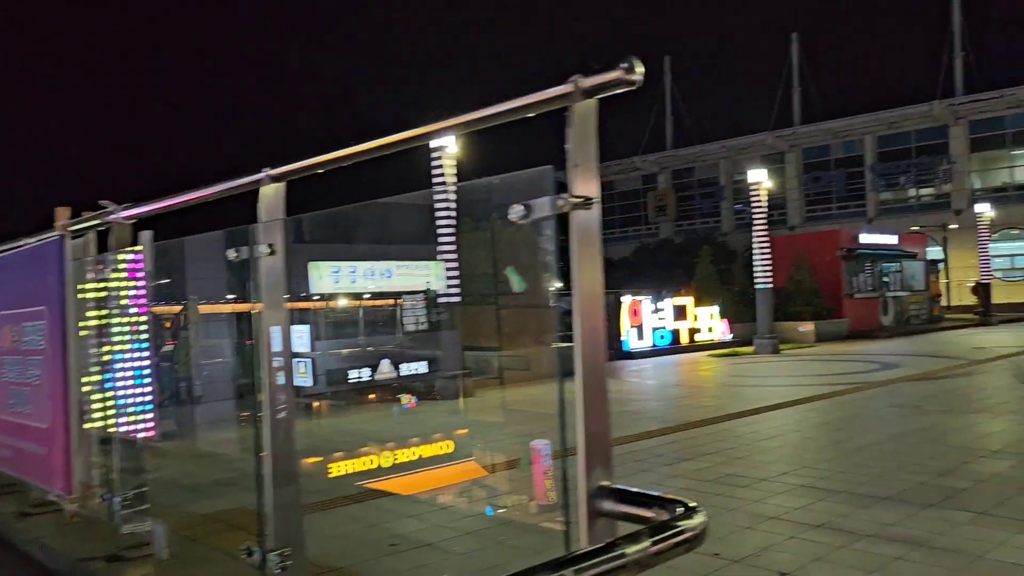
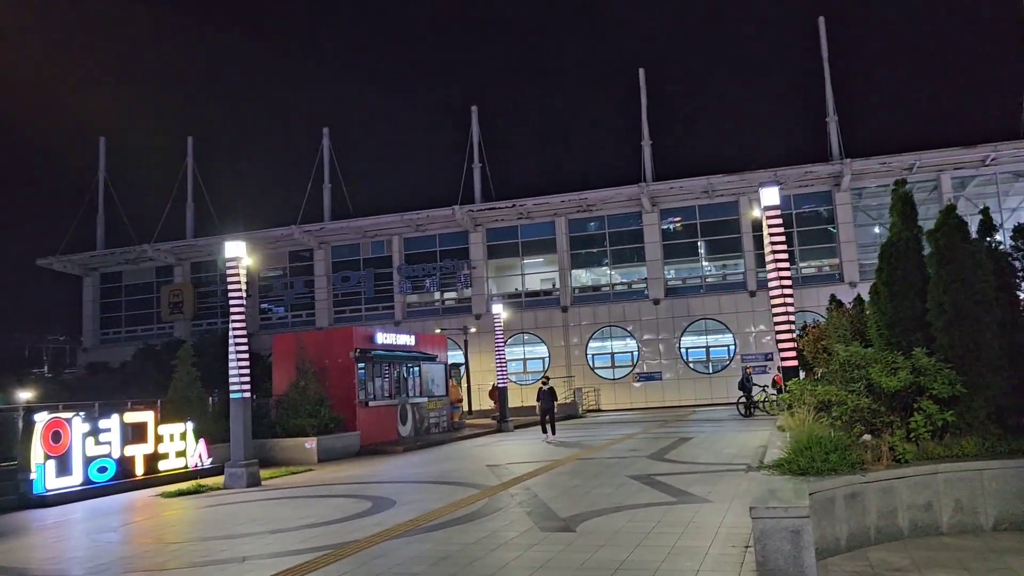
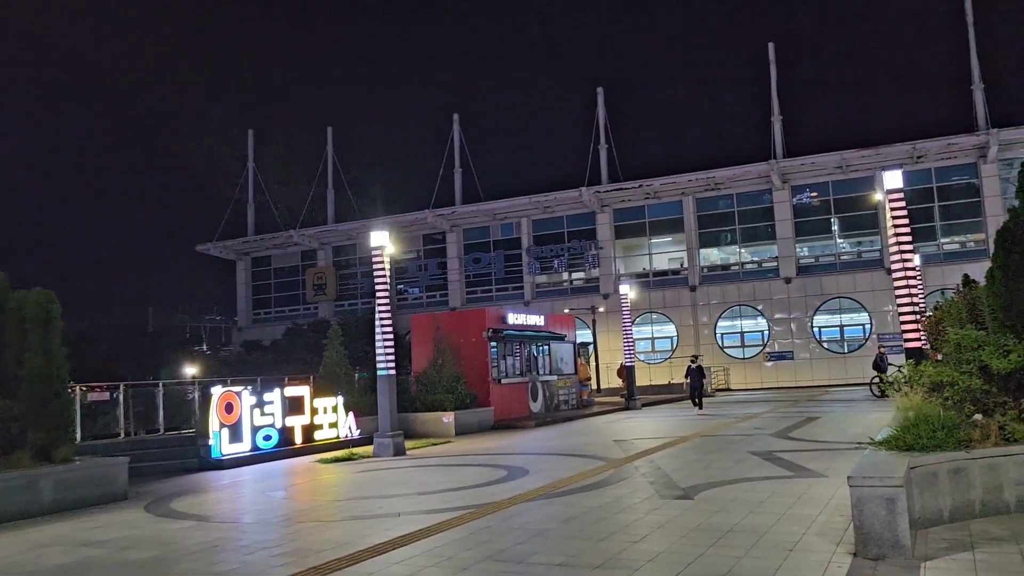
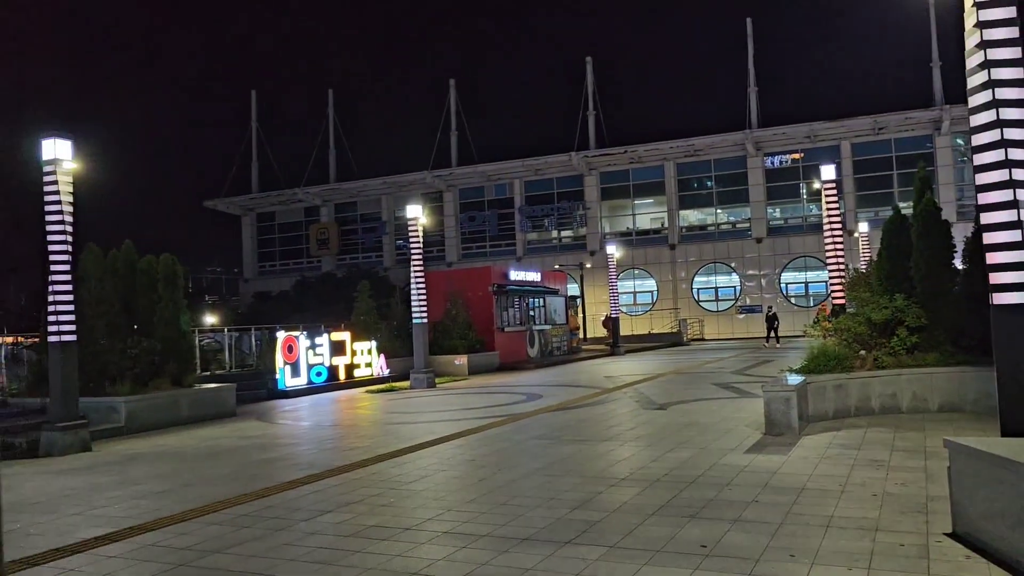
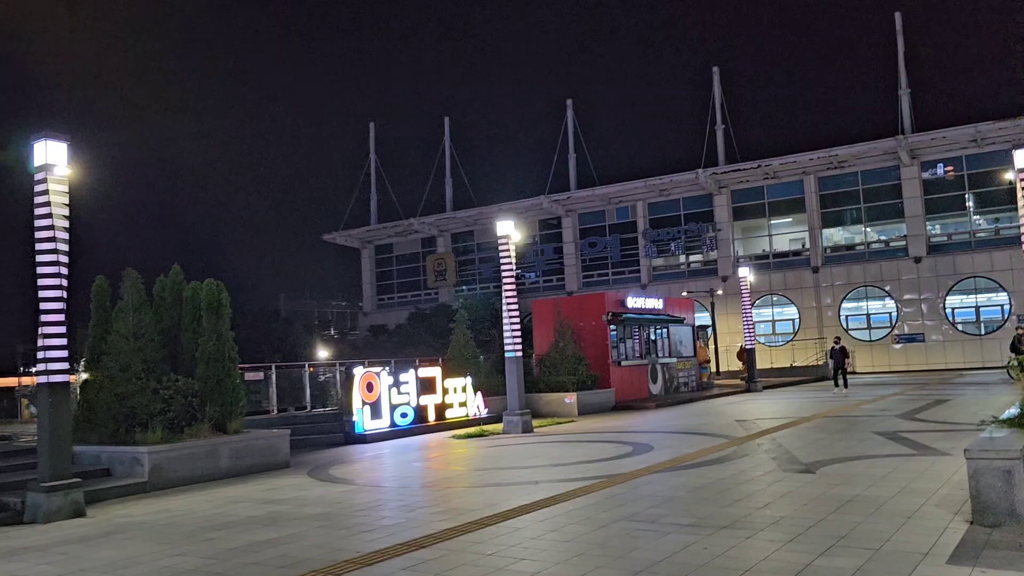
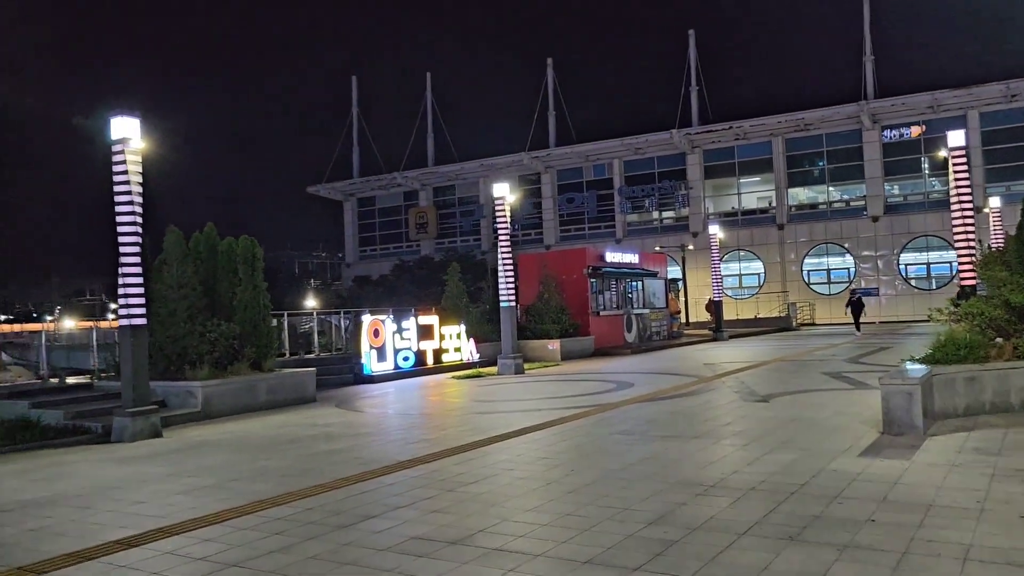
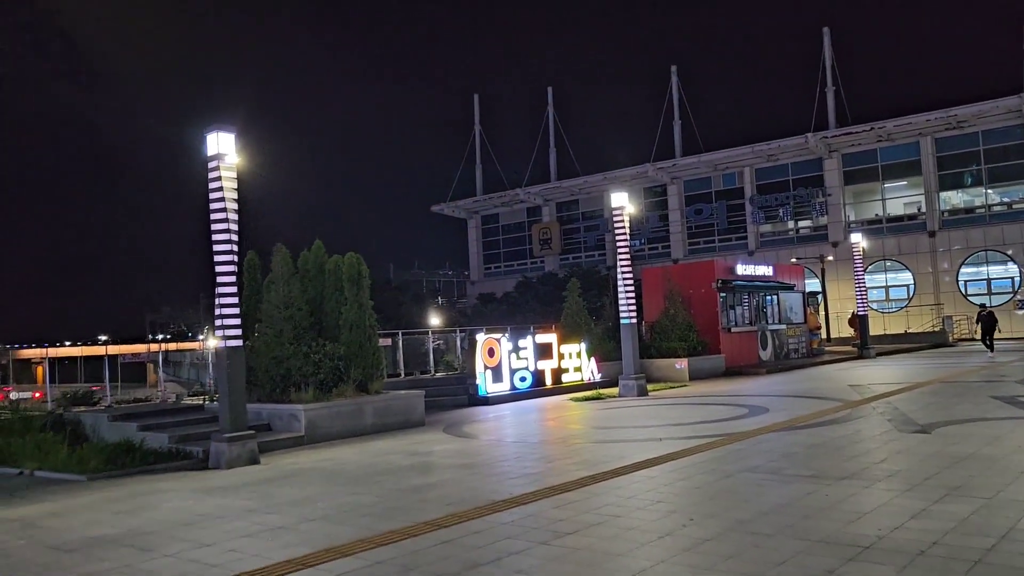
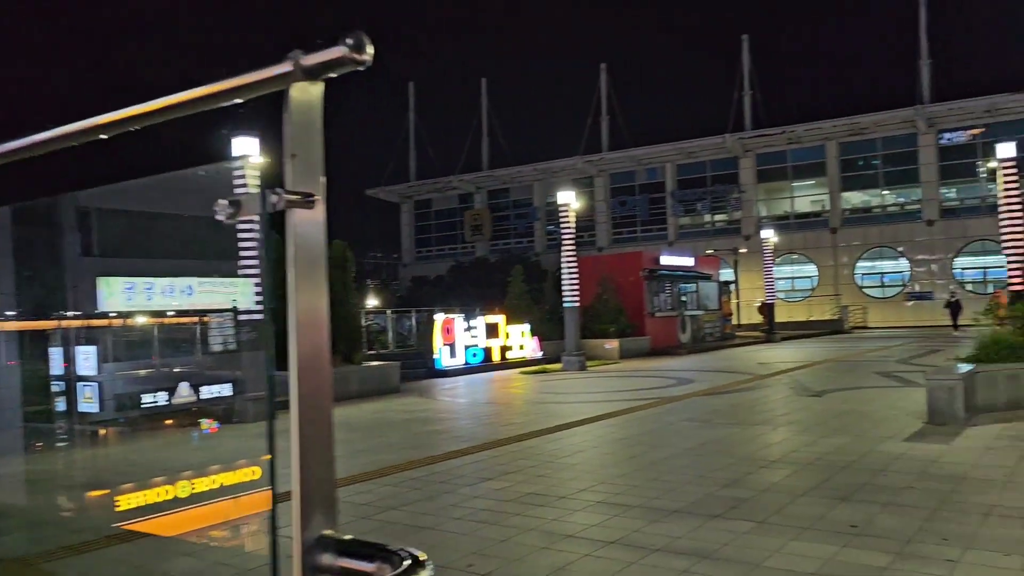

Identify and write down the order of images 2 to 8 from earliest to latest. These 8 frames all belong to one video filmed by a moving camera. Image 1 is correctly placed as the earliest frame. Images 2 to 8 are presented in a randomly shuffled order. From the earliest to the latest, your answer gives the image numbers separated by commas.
8, 4, 6, 7, 5, 3, 2
